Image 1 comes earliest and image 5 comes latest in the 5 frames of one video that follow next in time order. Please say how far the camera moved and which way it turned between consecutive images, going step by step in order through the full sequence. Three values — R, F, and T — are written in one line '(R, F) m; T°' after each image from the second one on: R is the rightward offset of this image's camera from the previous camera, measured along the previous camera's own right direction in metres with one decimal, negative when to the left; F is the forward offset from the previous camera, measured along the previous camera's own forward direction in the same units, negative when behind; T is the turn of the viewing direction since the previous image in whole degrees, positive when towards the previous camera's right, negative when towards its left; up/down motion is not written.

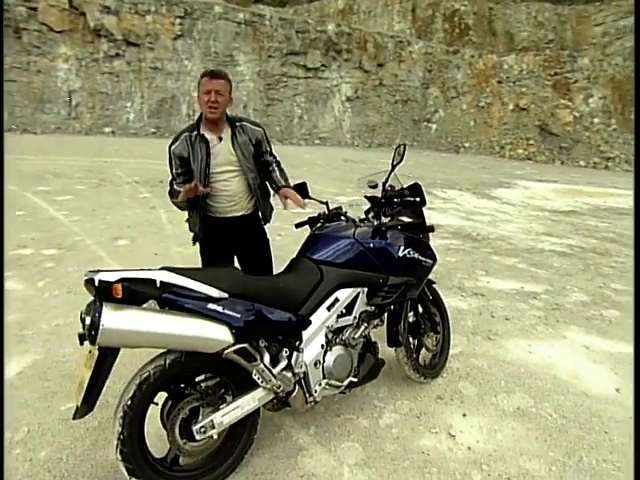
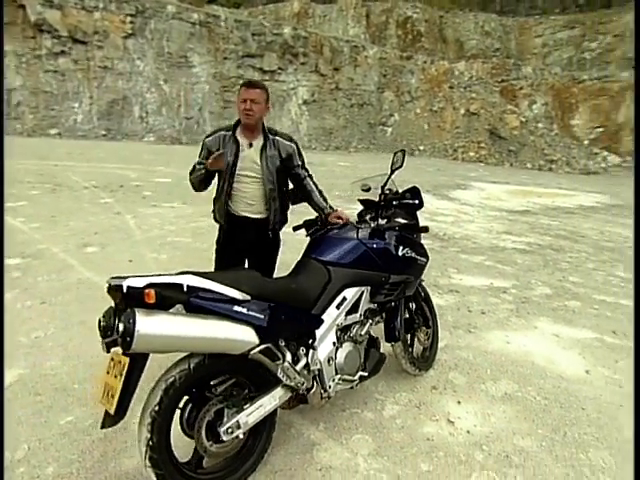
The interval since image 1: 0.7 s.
(-0.3, -0.1) m; +6°
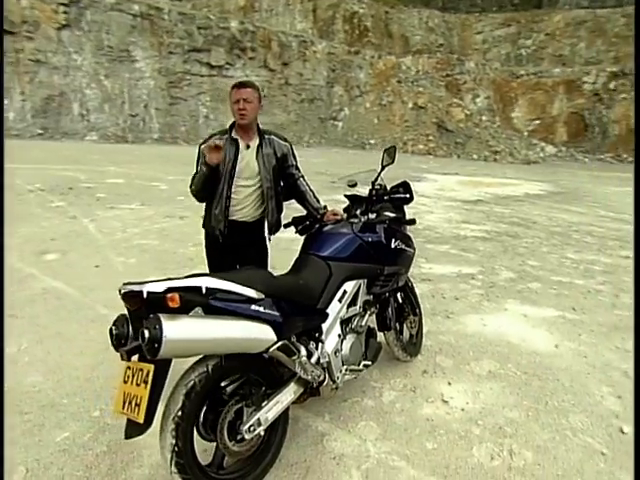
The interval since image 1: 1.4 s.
(-0.3, 0.0) m; +6°
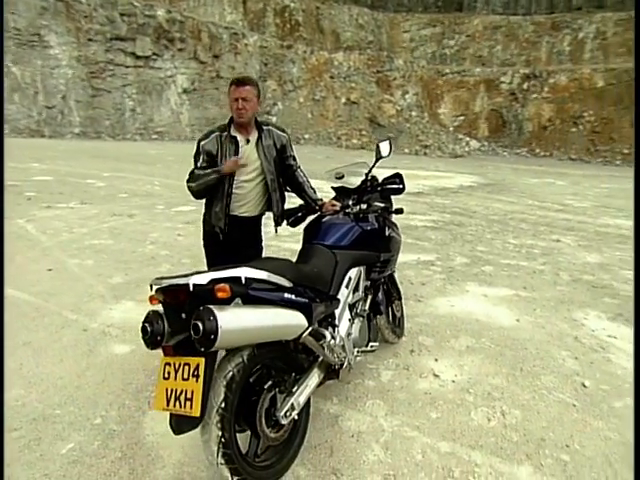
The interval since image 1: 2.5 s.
(-0.5, -0.1) m; +9°
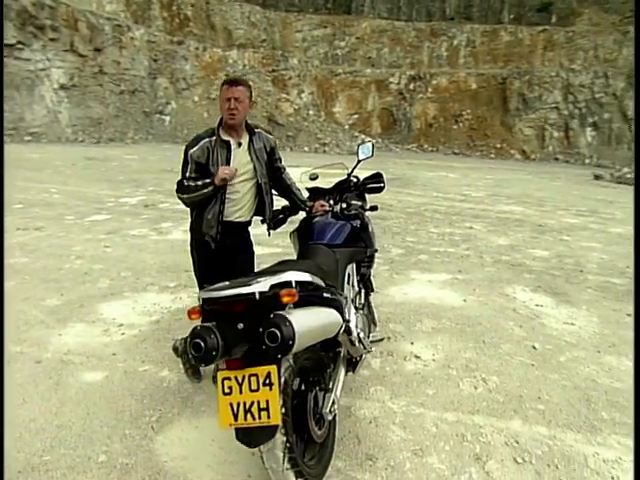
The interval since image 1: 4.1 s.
(-0.7, 0.0) m; +14°
